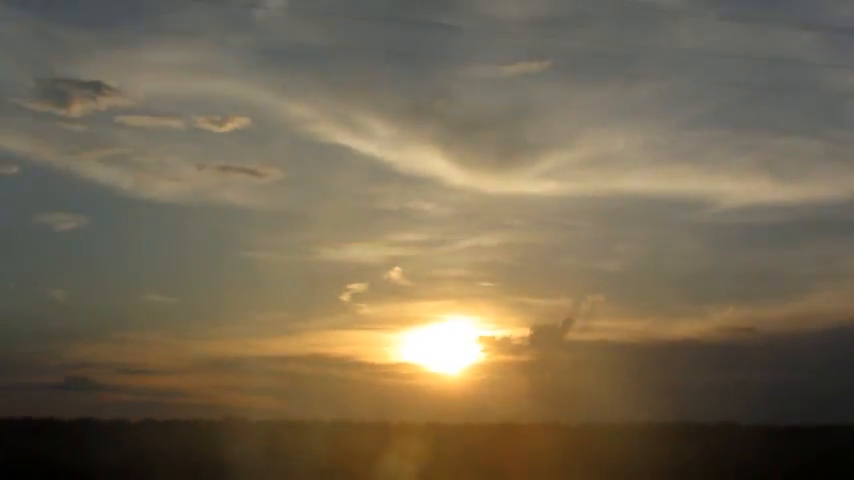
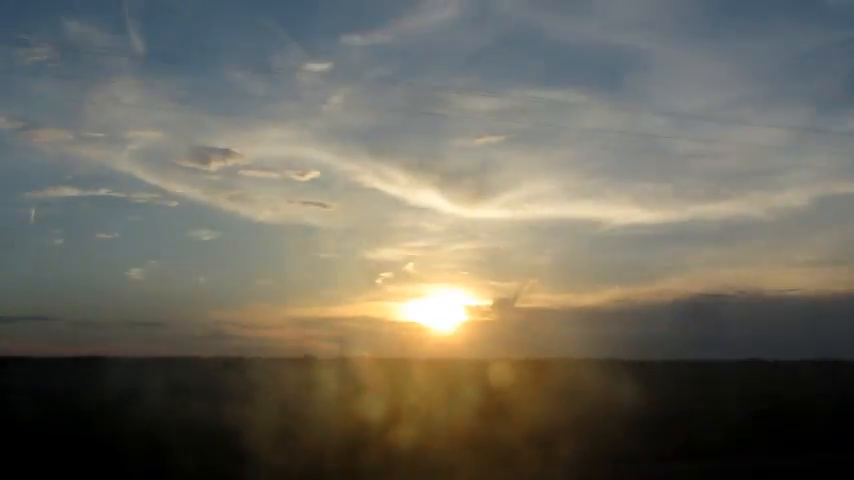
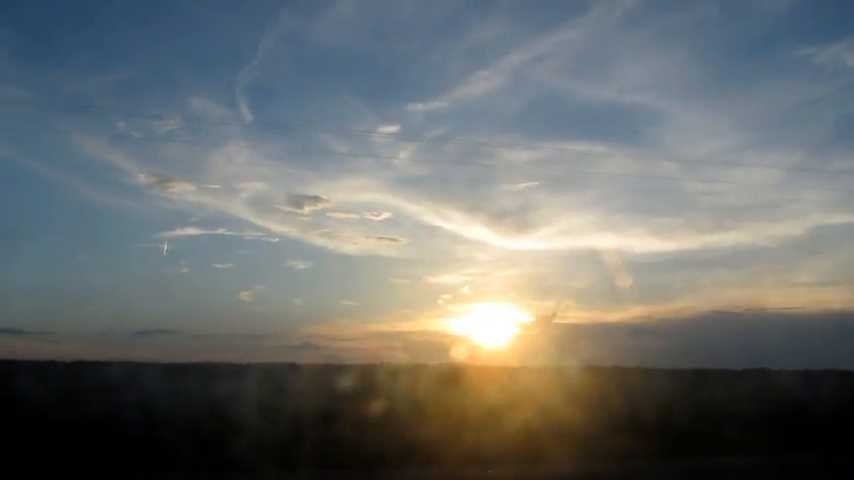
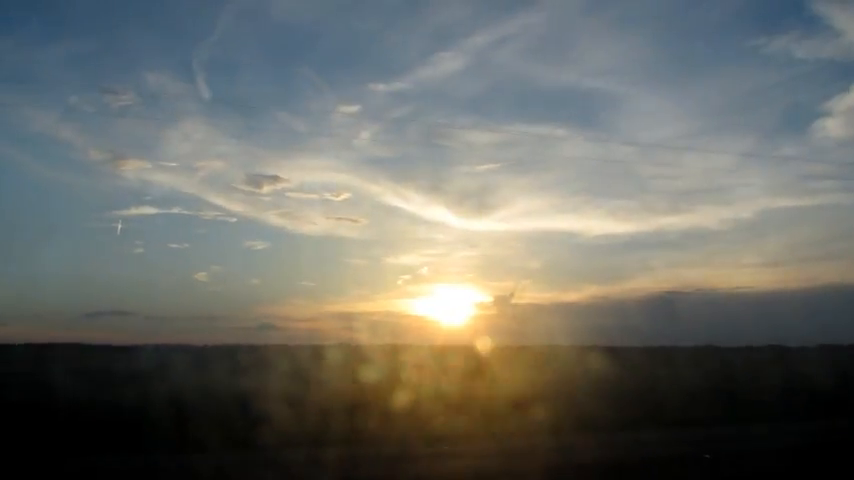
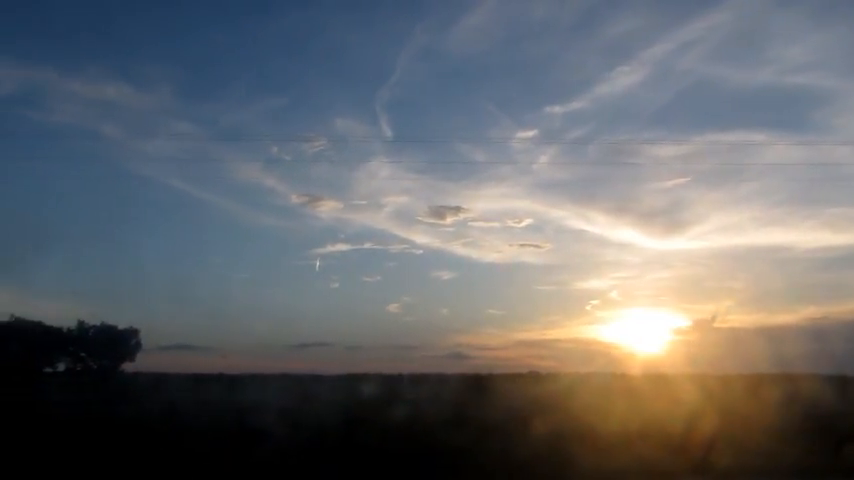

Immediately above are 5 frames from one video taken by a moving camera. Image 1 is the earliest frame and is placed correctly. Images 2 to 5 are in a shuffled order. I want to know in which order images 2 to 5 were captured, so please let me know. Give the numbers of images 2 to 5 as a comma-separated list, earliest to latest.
2, 4, 3, 5
